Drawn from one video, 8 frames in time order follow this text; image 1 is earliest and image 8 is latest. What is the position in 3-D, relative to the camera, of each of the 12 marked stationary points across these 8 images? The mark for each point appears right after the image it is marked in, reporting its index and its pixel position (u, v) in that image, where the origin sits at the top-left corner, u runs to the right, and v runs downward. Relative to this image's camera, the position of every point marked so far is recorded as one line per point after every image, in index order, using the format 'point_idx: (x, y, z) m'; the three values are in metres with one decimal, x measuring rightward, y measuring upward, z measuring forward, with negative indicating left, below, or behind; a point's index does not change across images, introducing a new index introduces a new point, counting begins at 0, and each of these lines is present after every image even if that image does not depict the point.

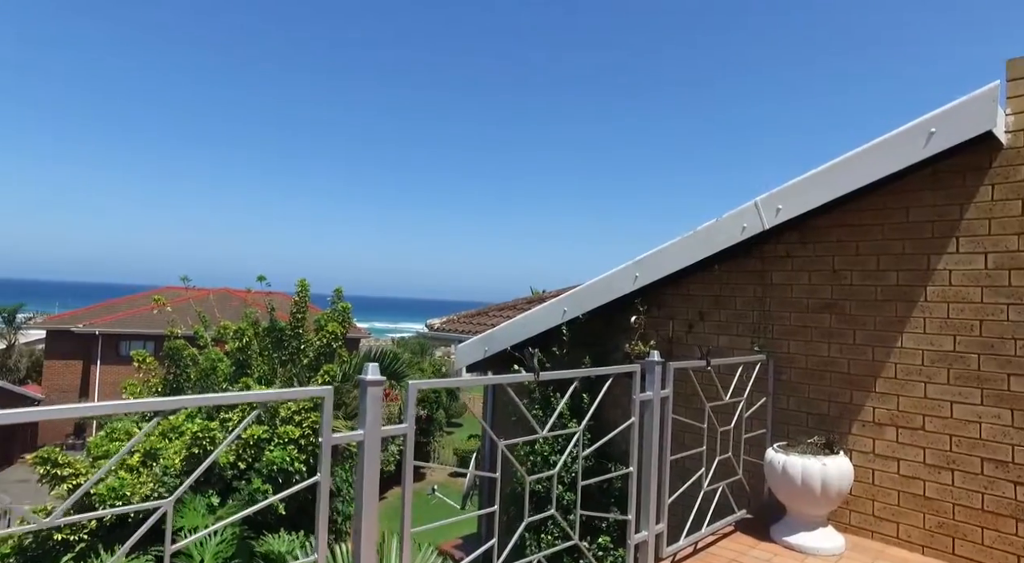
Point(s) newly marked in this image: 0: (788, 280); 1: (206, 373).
0: (+1.4, 0.0, +3.7) m
1: (-4.7, -1.4, +11.1) m
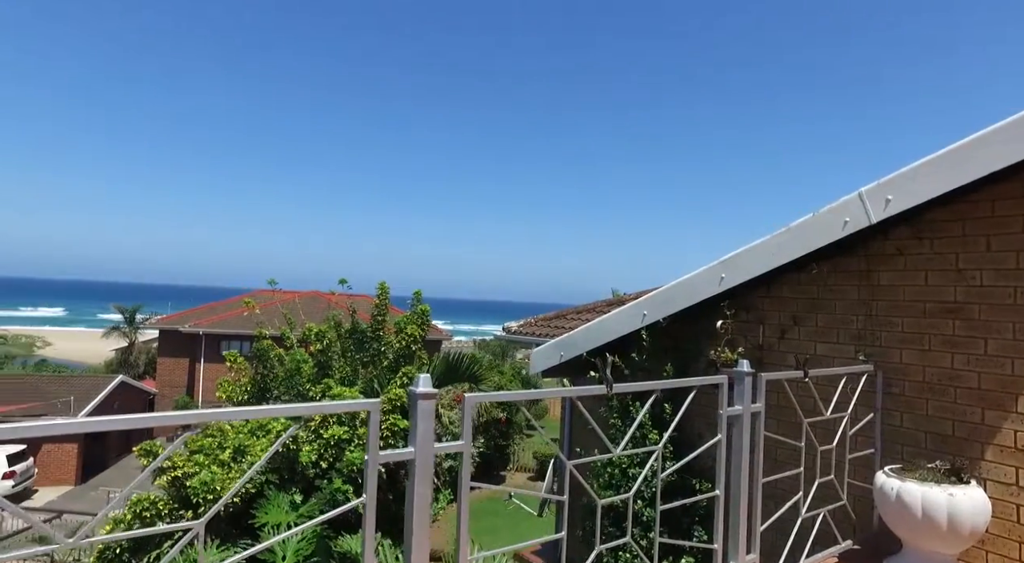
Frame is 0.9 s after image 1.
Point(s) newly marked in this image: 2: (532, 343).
0: (+1.8, 0.0, +3.3) m
1: (-3.5, -1.5, +11.4) m
2: (+0.3, -0.8, +9.1) m
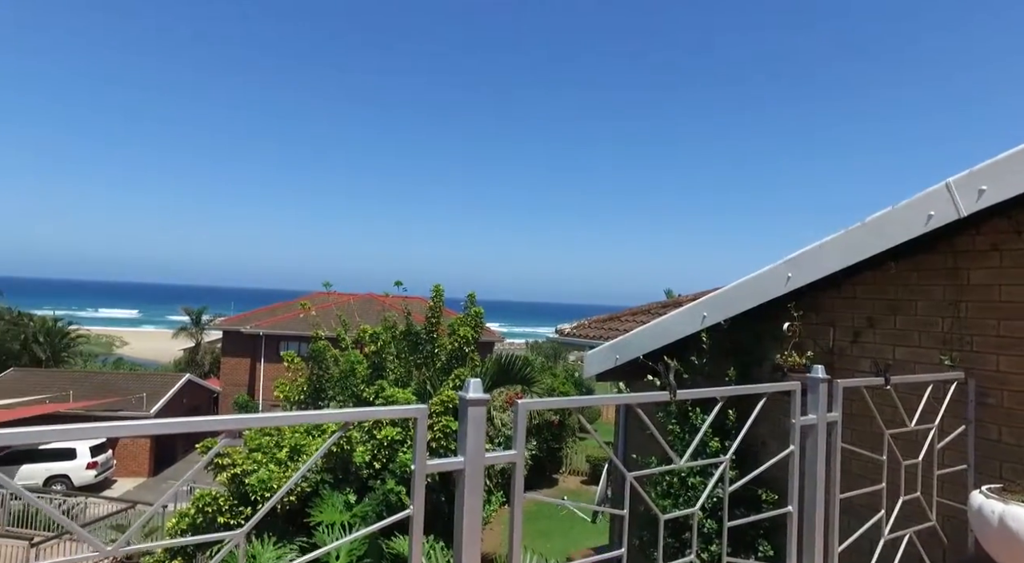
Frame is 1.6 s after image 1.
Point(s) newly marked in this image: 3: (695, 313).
0: (+2.0, 0.0, +3.1) m
1: (-2.7, -1.5, +11.5) m
2: (+0.9, -0.8, +8.9) m
3: (+1.0, -0.2, +4.1) m
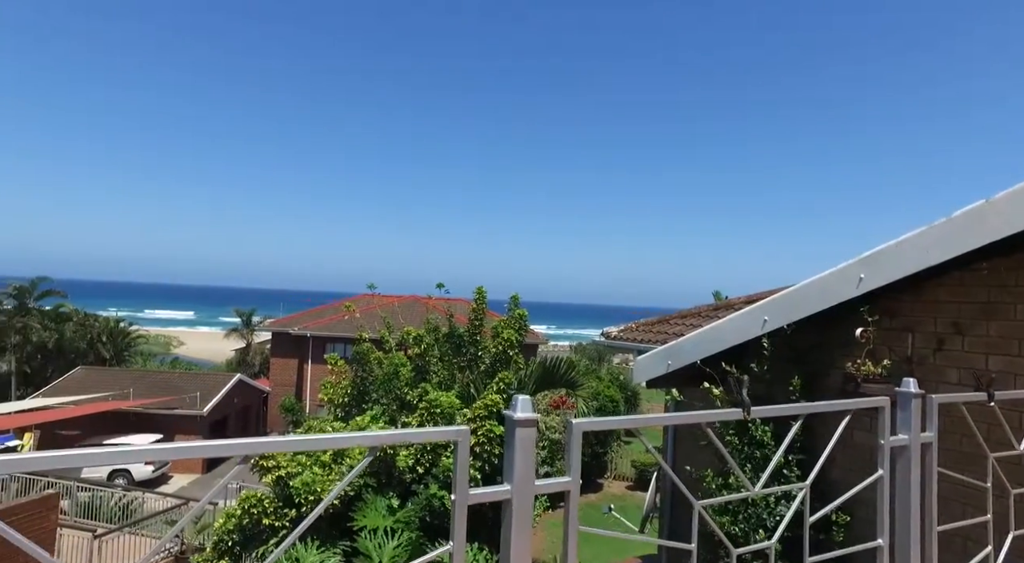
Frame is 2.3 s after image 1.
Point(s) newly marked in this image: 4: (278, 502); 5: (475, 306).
0: (+2.2, 0.0, +2.8) m
1: (-1.9, -1.5, +11.4) m
2: (+1.5, -0.8, +8.7) m
3: (+1.3, -0.2, +3.9) m
4: (-2.8, -2.7, +8.7) m
5: (-0.6, -0.4, +12.0) m
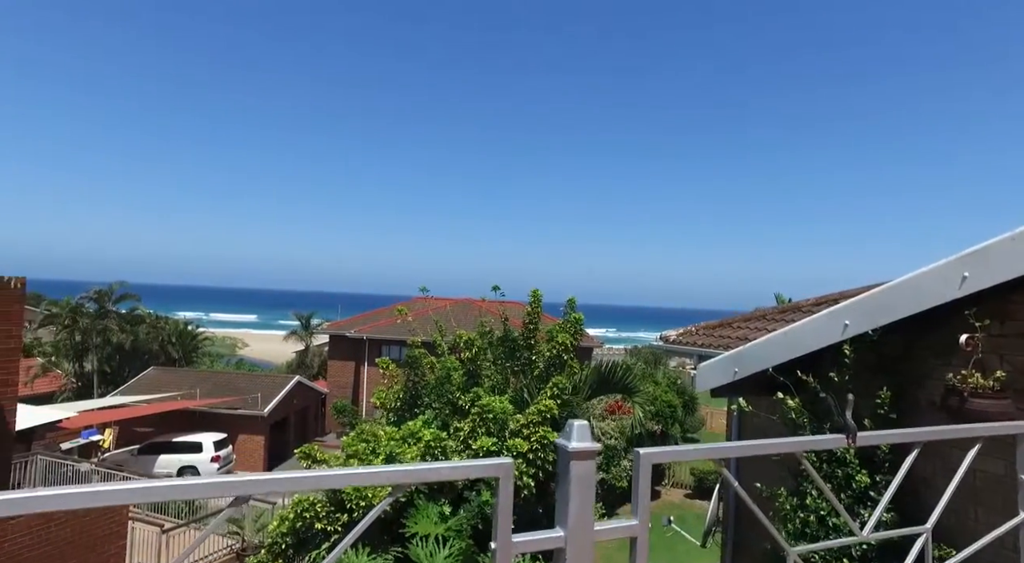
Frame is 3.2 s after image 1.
0: (+2.4, 0.0, +2.3) m
1: (-1.1, -1.6, +11.2) m
2: (+2.1, -0.8, +8.2) m
3: (+1.6, -0.2, +3.5) m
4: (-2.2, -2.7, +8.6) m
5: (+0.3, -0.4, +11.7) m
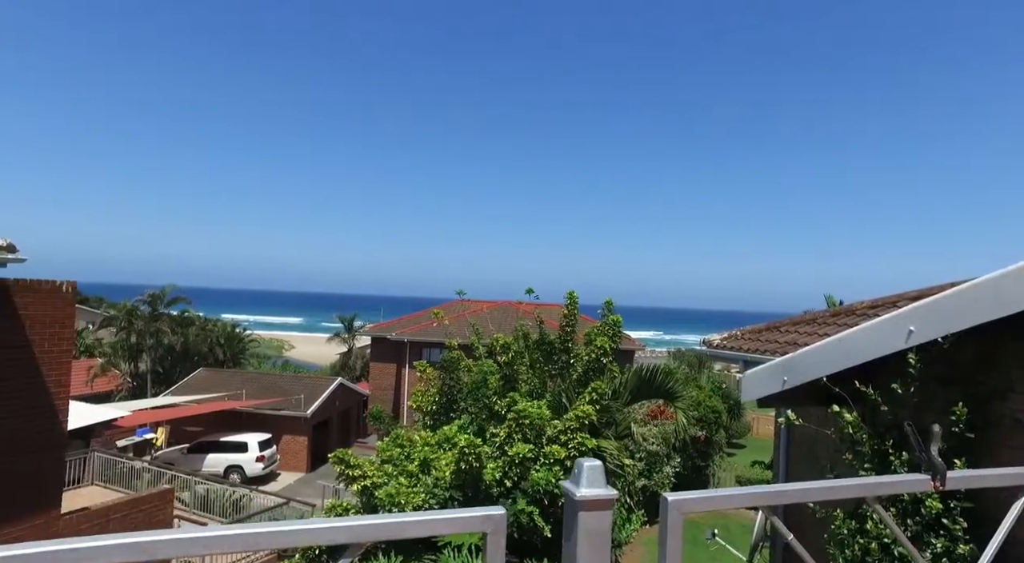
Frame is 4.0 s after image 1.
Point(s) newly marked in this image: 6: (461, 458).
0: (+2.4, 0.0, +1.9) m
1: (-0.5, -1.6, +11.0) m
2: (+2.5, -0.8, +7.8) m
3: (+1.7, -0.2, +3.1) m
4: (-1.8, -2.7, +8.4) m
5: (+0.8, -0.5, +11.4) m
6: (-0.7, -2.3, +9.3) m
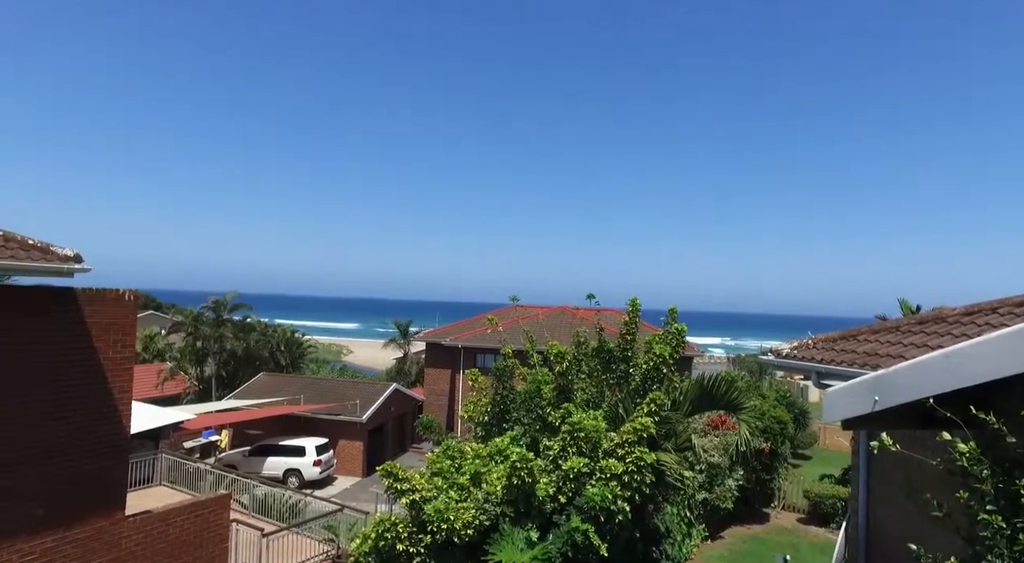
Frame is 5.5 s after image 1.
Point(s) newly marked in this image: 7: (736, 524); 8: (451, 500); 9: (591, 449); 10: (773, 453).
0: (+2.5, 0.0, +1.3) m
1: (+0.3, -1.7, +10.6) m
2: (+3.0, -0.9, +7.2) m
3: (+1.8, -0.2, +2.6) m
4: (-1.2, -2.8, +8.1) m
5: (+1.7, -0.6, +10.9) m
6: (0.0, -2.3, +8.9) m
7: (+5.2, -5.6, +16.7) m
8: (-0.8, -2.7, +9.0) m
9: (+1.0, -2.2, +9.3) m
10: (+6.4, -4.2, +17.8) m
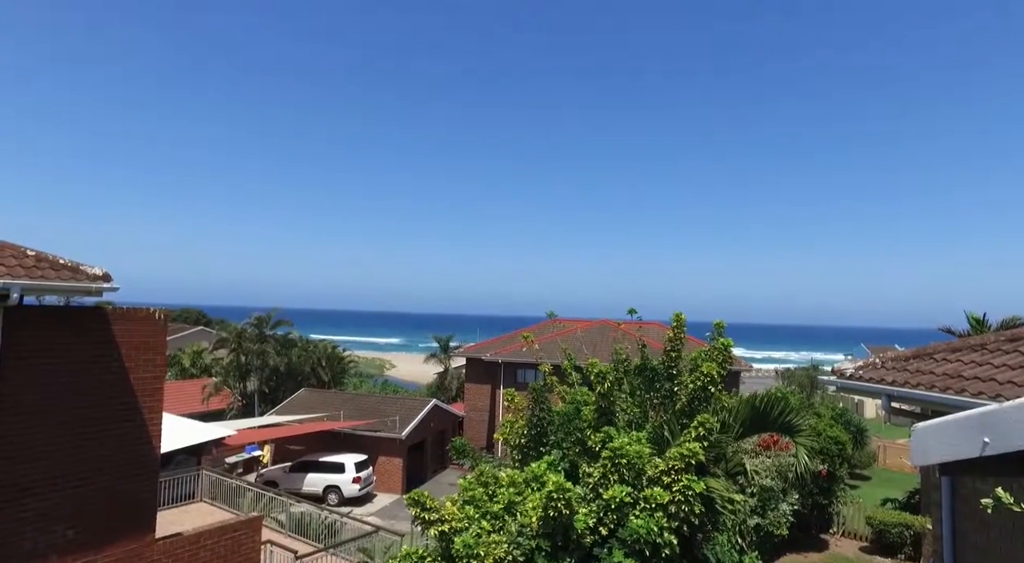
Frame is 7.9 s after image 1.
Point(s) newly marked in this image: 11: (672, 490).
0: (+2.5, 0.0, +0.5) m
1: (+0.8, -1.9, +9.9) m
2: (+3.3, -1.0, +6.4) m
3: (+1.9, -0.2, +1.8) m
4: (-0.8, -3.0, +7.5) m
5: (+2.2, -0.7, +10.2) m
6: (+0.4, -2.5, +8.2) m
7: (+6.1, -5.9, +15.6) m
8: (-0.3, -2.9, +8.4) m
9: (+1.4, -2.3, +8.6) m
10: (+7.4, -4.5, +16.6) m
11: (+1.8, -2.4, +8.3) m
